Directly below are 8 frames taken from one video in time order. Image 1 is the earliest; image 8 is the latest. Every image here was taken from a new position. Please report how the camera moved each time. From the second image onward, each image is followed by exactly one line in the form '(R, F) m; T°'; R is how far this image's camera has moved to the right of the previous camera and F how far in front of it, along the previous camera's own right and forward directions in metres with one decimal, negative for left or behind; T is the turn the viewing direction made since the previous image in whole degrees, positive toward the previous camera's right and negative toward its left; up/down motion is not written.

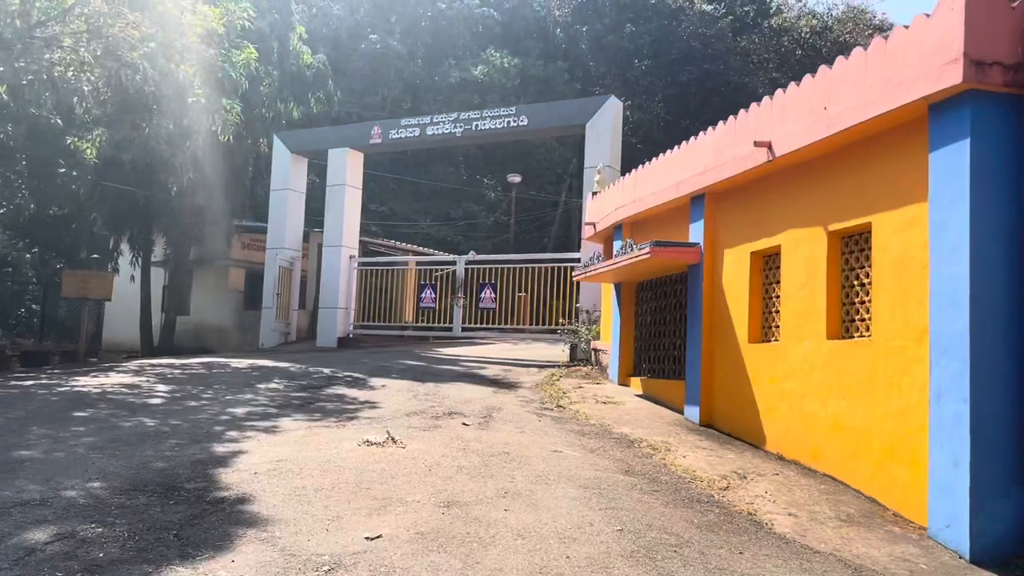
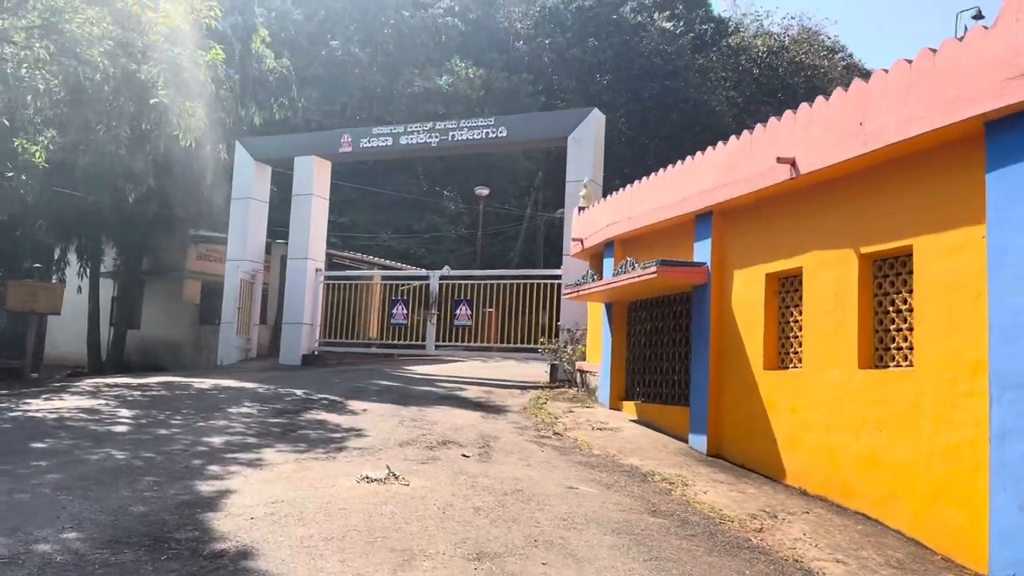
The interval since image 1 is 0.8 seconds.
(-0.5, +0.5) m; +4°
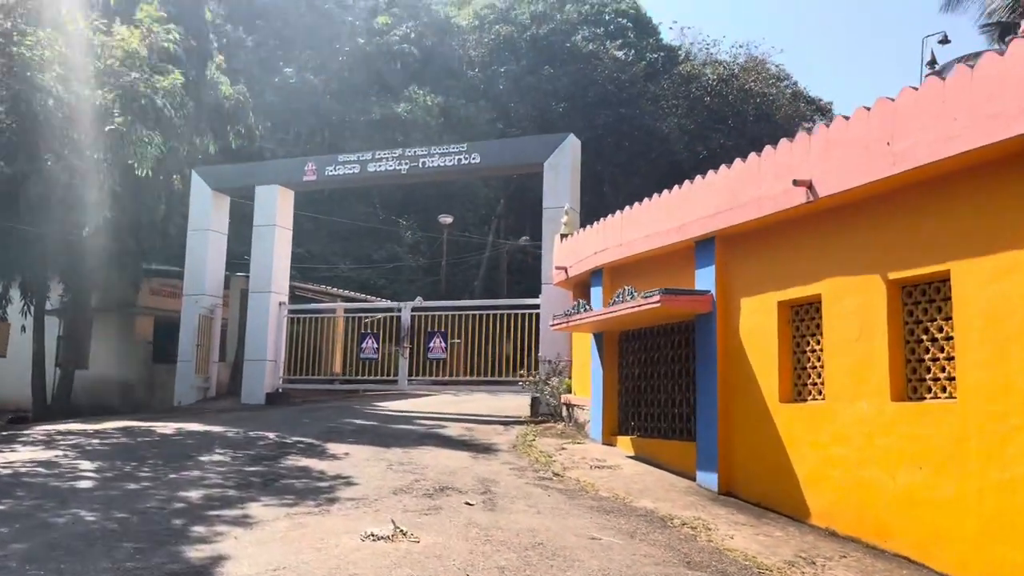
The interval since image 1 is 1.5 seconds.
(-0.4, +0.4) m; +4°
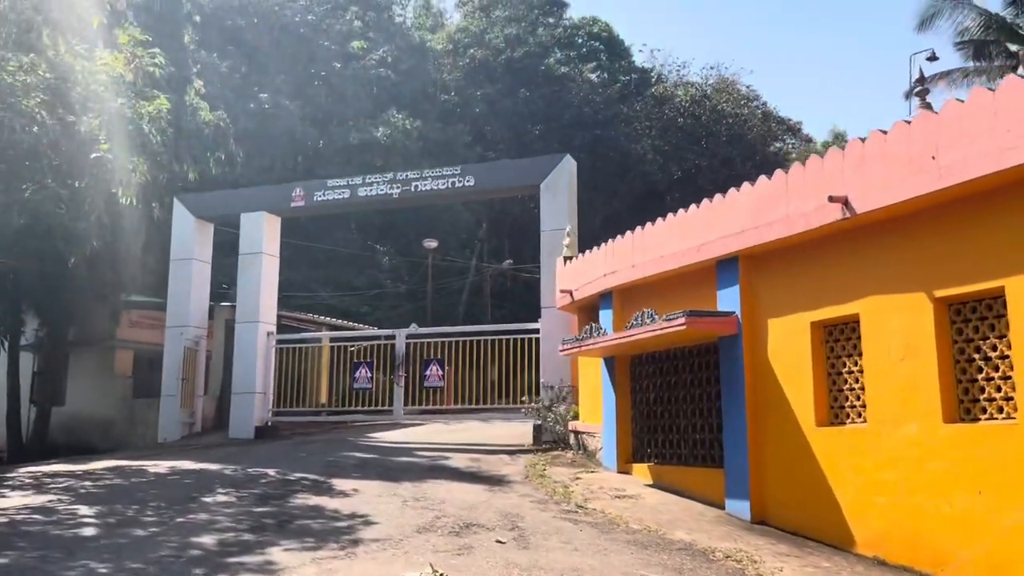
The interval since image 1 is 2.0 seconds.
(-0.4, +0.3) m; +2°
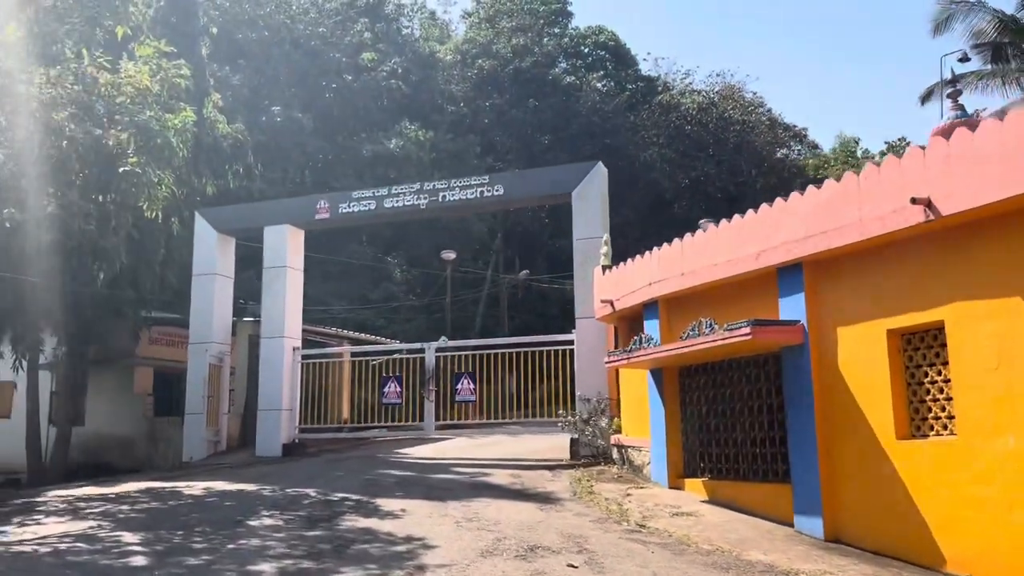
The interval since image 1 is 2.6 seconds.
(-0.5, +0.3) m; 0°
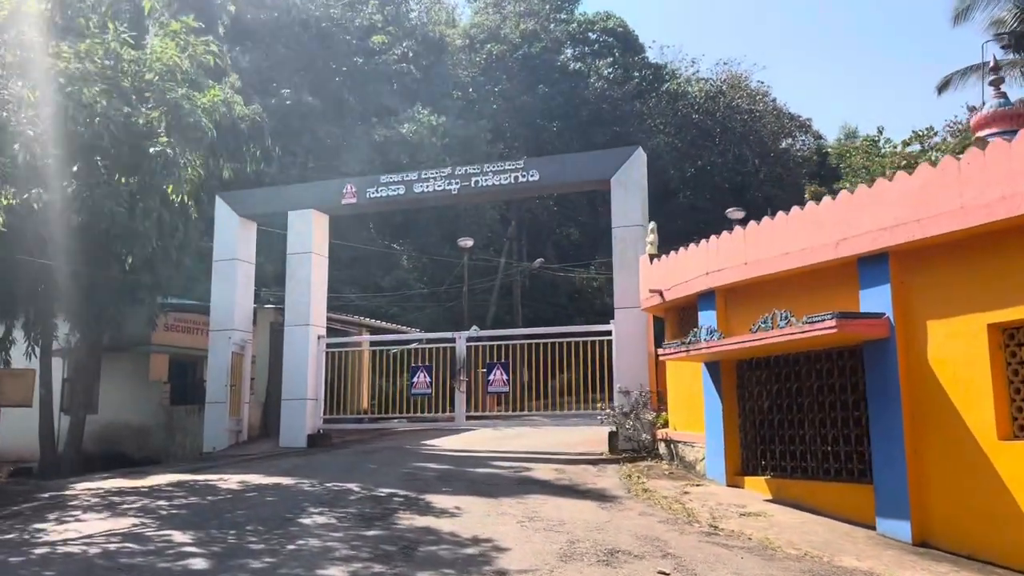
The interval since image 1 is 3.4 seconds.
(-0.6, +0.4) m; 0°
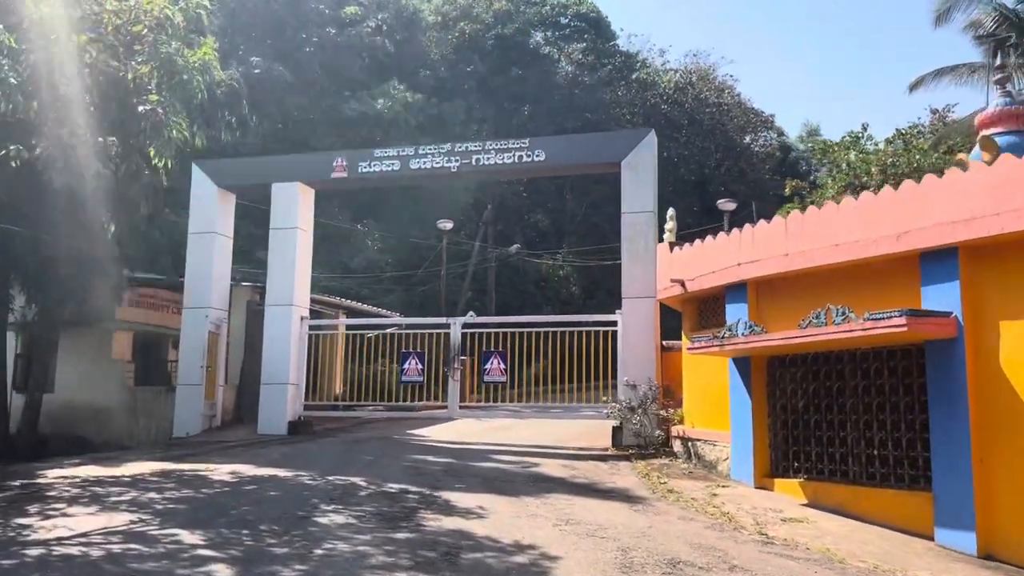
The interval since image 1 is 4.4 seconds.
(-0.7, +0.6) m; +4°
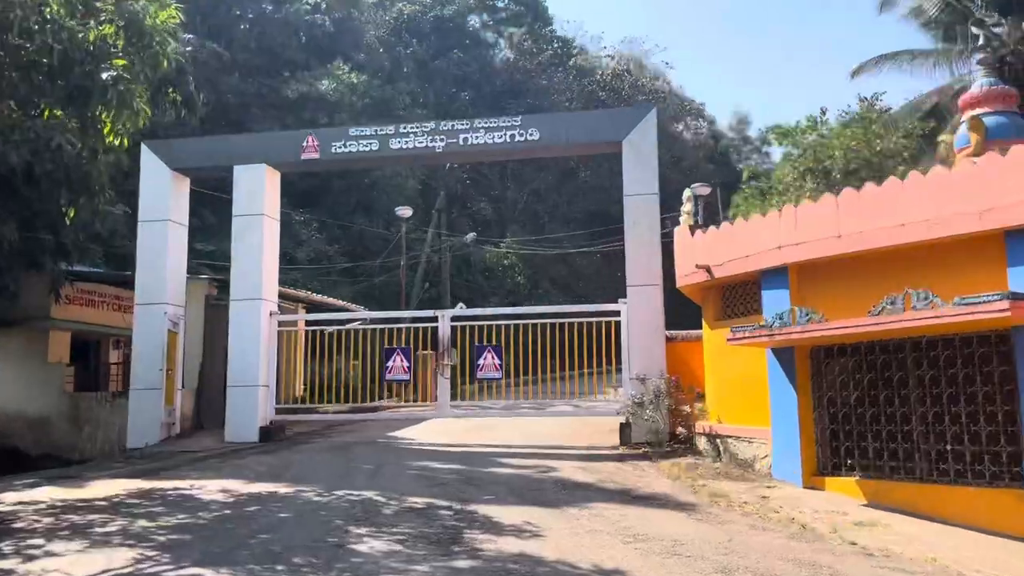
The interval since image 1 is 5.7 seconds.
(-1.0, +0.8) m; +5°
